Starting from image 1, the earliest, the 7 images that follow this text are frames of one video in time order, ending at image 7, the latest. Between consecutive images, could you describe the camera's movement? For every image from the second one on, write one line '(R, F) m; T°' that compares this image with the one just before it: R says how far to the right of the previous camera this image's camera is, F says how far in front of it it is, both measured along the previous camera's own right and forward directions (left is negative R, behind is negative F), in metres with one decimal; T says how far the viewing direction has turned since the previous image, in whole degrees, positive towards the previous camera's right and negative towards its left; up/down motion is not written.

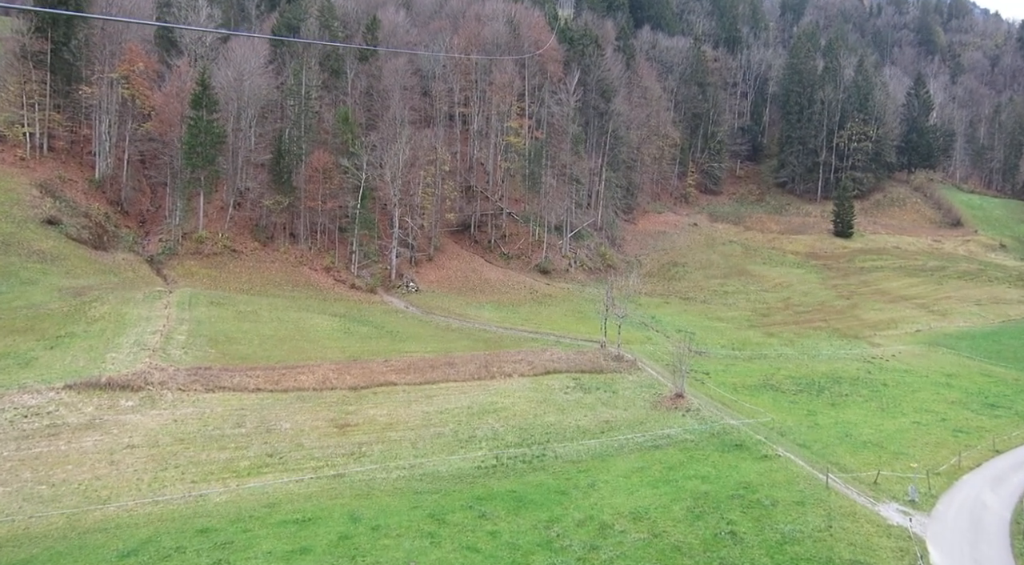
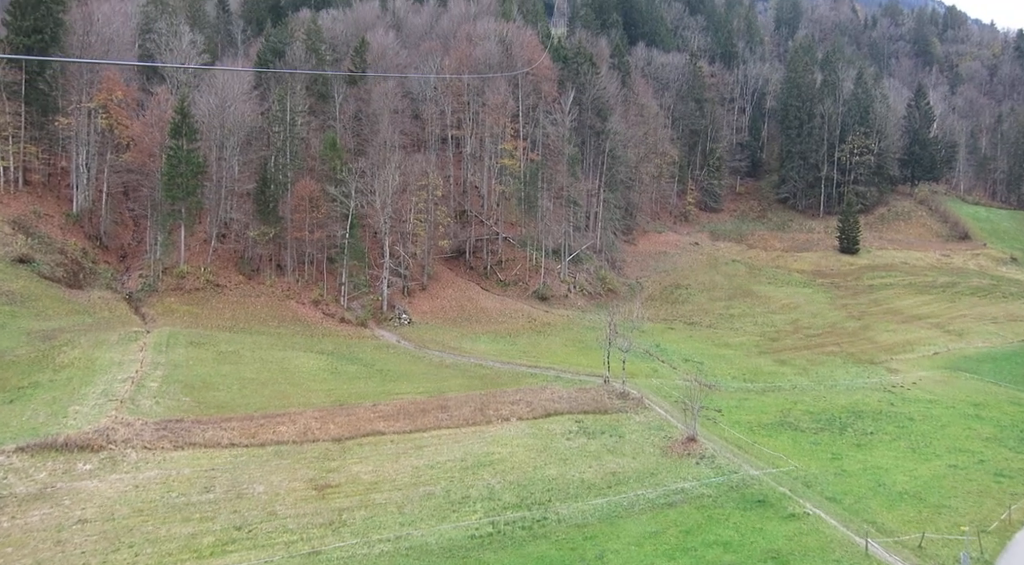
(+0.2, +2.5) m; 0°
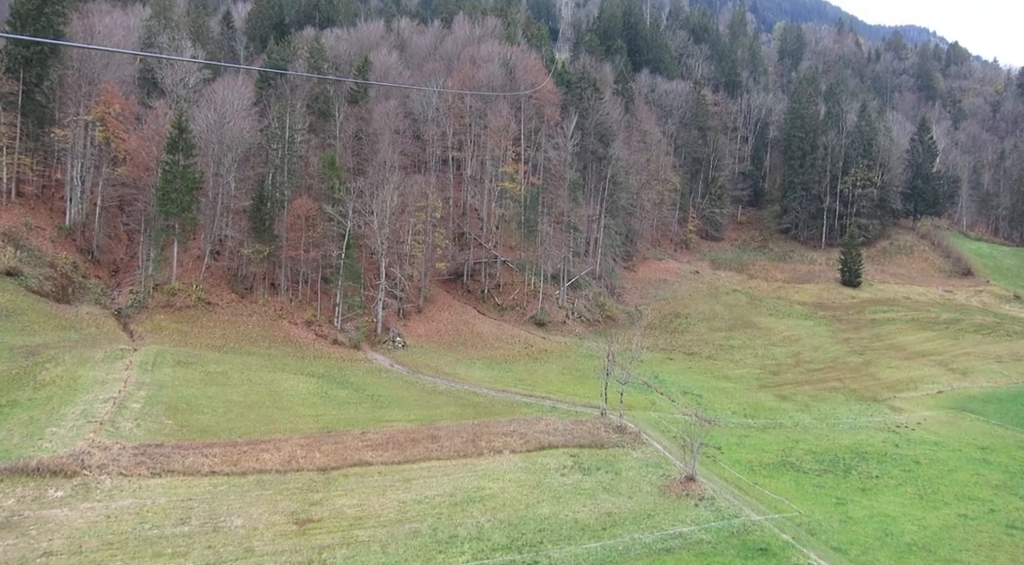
(+0.1, +1.0) m; 0°
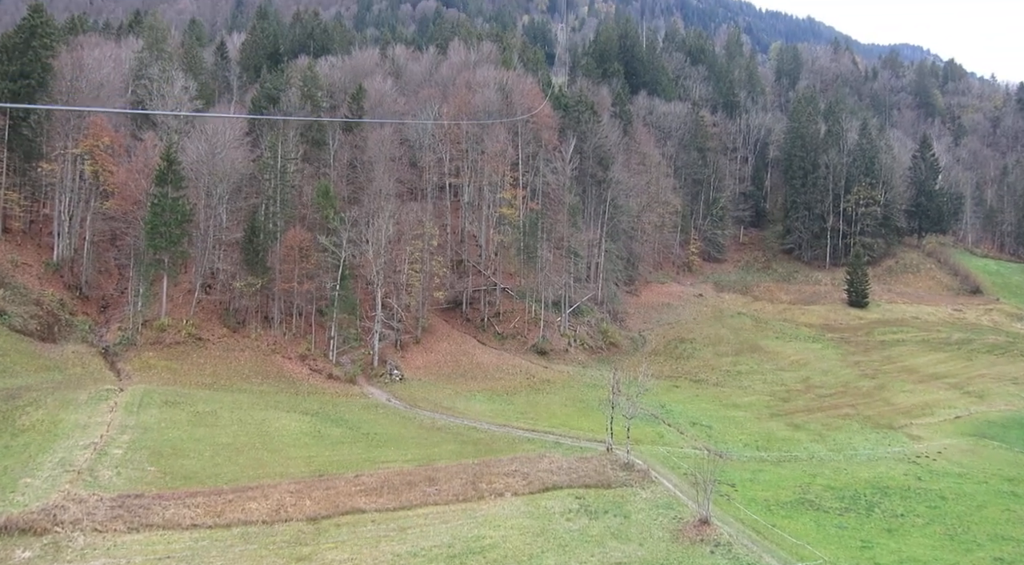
(+0.1, +1.6) m; 0°
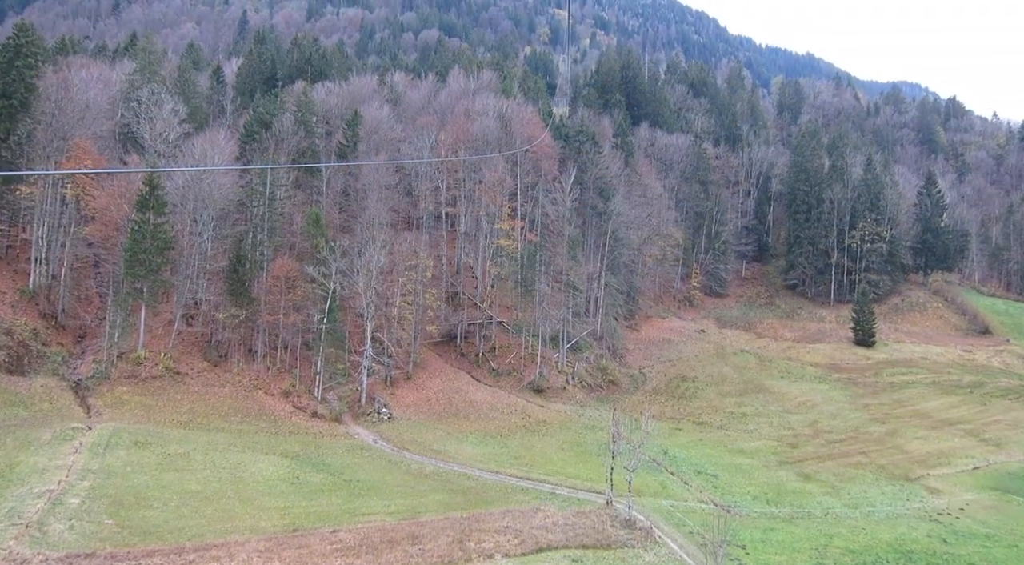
(+0.1, +2.4) m; 0°
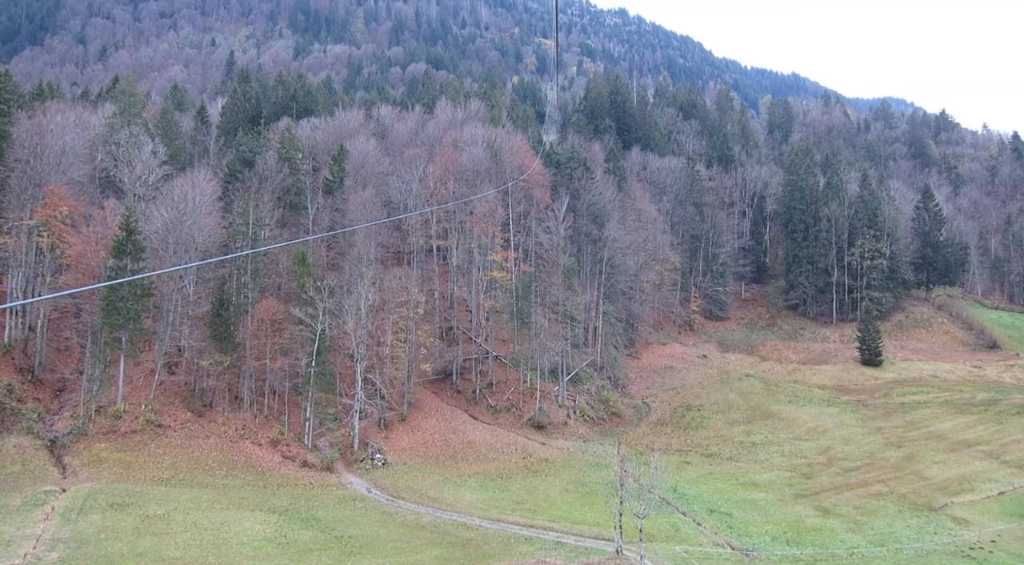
(+0.1, +2.0) m; 0°
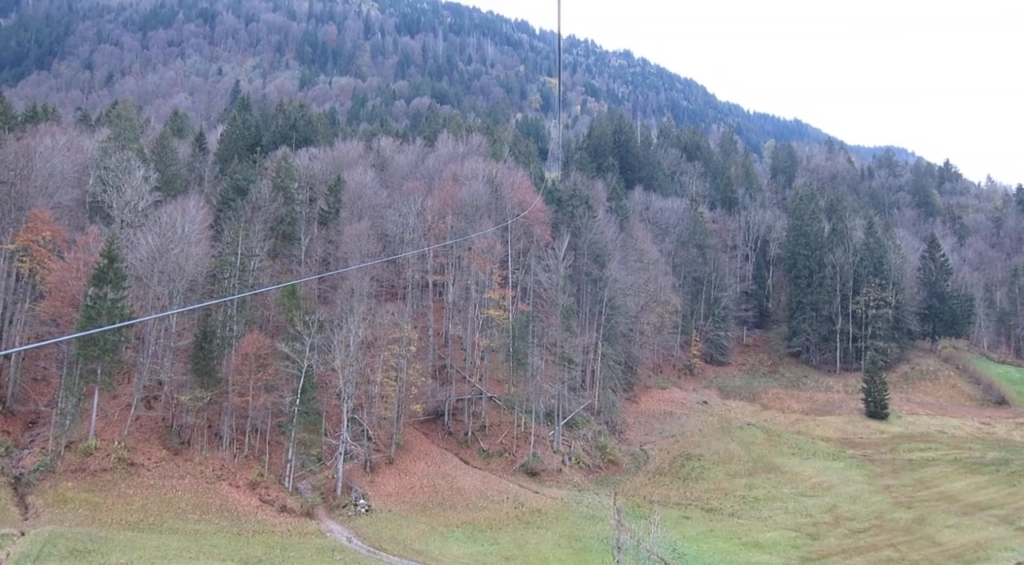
(+0.1, +2.1) m; 0°
